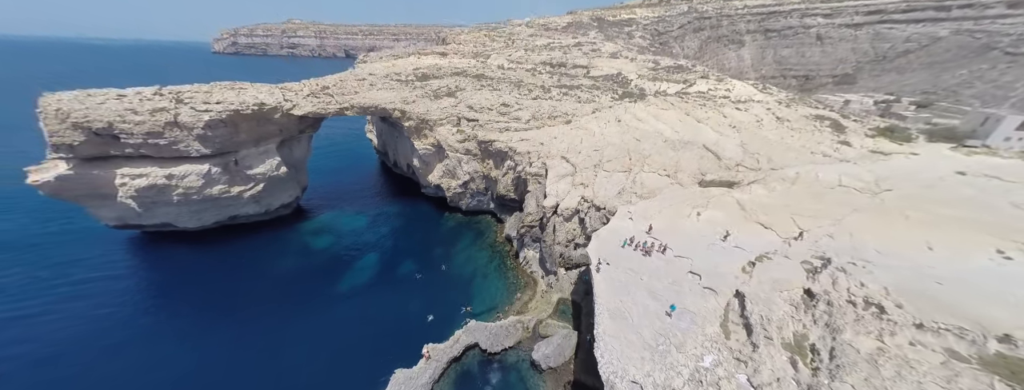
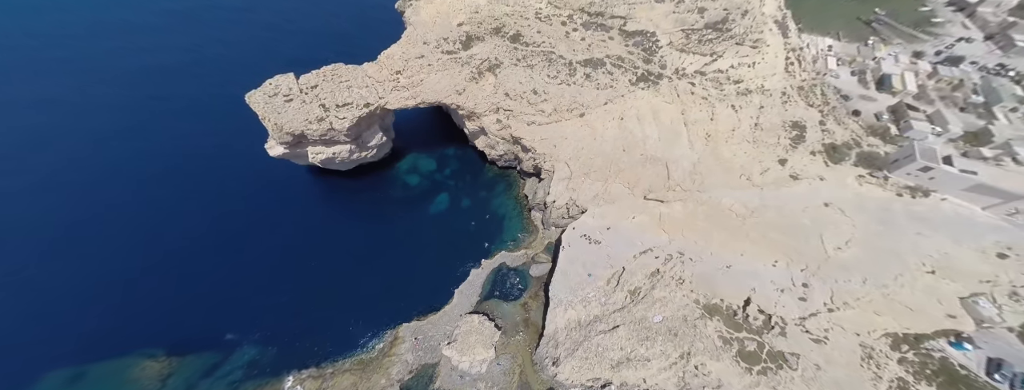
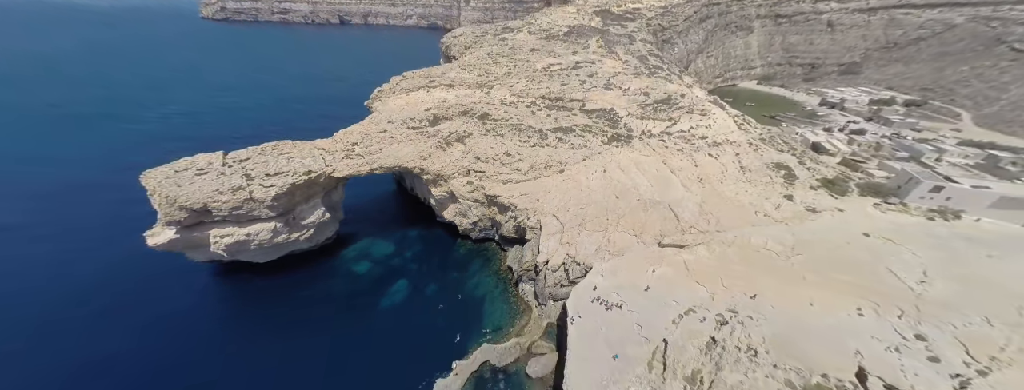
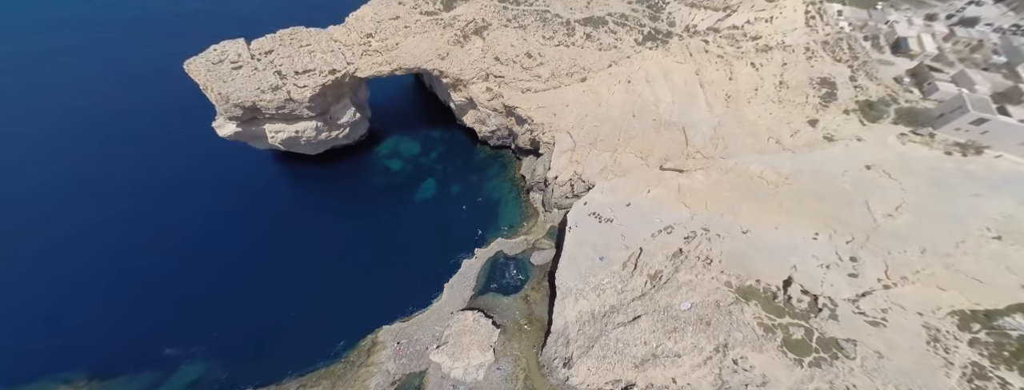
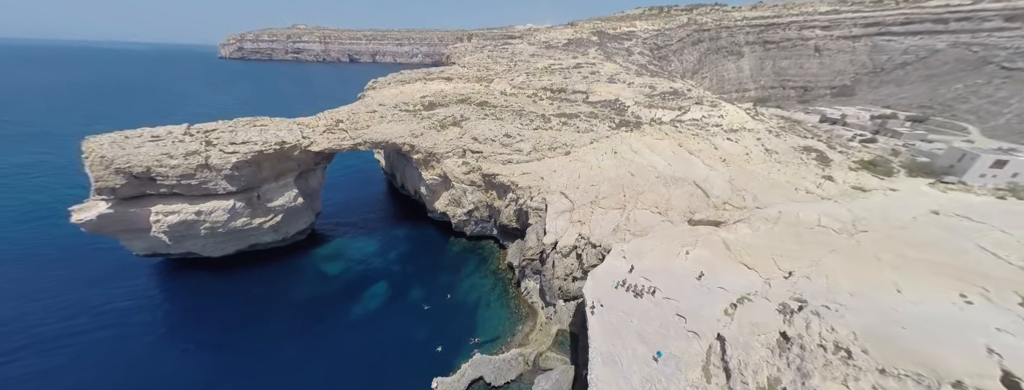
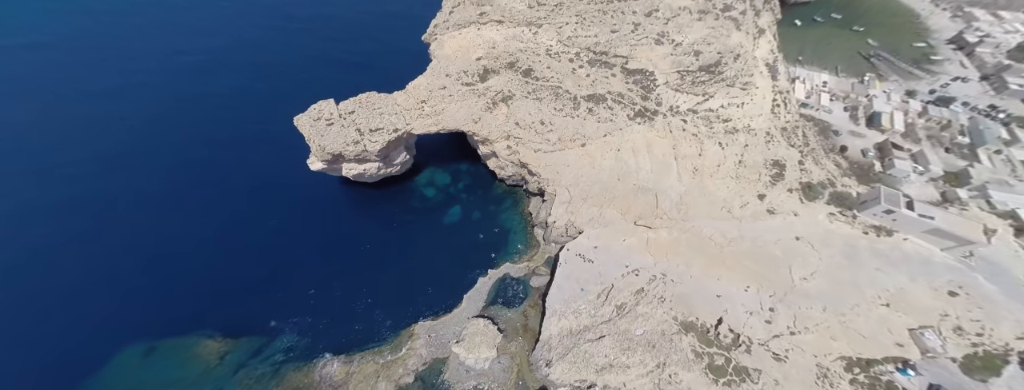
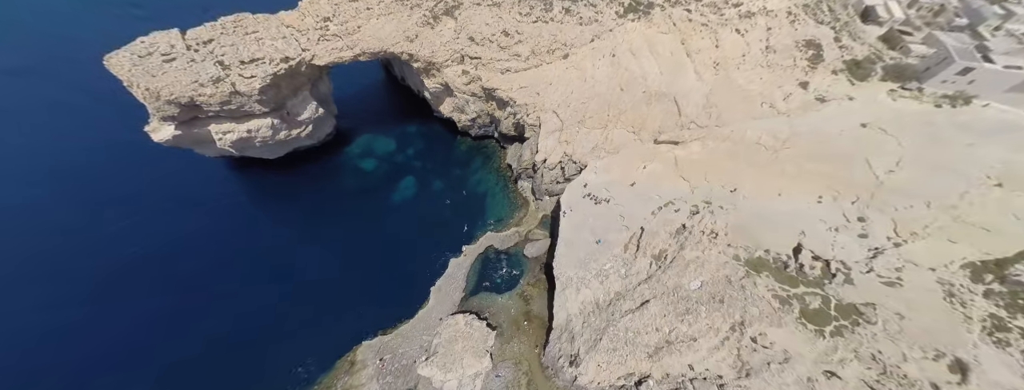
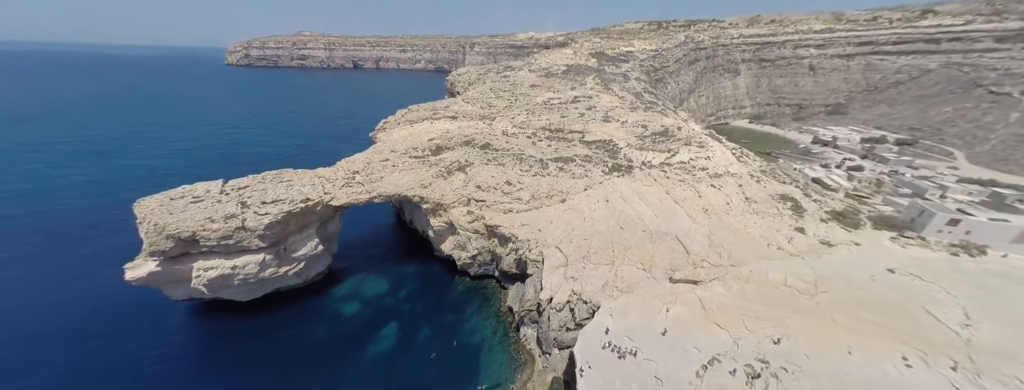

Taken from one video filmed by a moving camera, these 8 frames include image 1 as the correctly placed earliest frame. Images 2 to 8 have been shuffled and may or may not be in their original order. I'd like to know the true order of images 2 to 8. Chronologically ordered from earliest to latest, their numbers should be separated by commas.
5, 8, 3, 7, 4, 2, 6
